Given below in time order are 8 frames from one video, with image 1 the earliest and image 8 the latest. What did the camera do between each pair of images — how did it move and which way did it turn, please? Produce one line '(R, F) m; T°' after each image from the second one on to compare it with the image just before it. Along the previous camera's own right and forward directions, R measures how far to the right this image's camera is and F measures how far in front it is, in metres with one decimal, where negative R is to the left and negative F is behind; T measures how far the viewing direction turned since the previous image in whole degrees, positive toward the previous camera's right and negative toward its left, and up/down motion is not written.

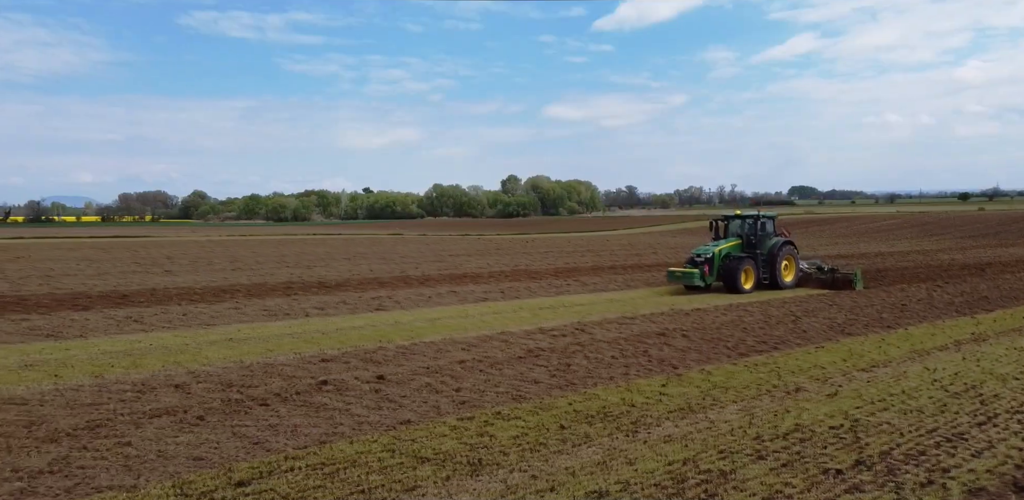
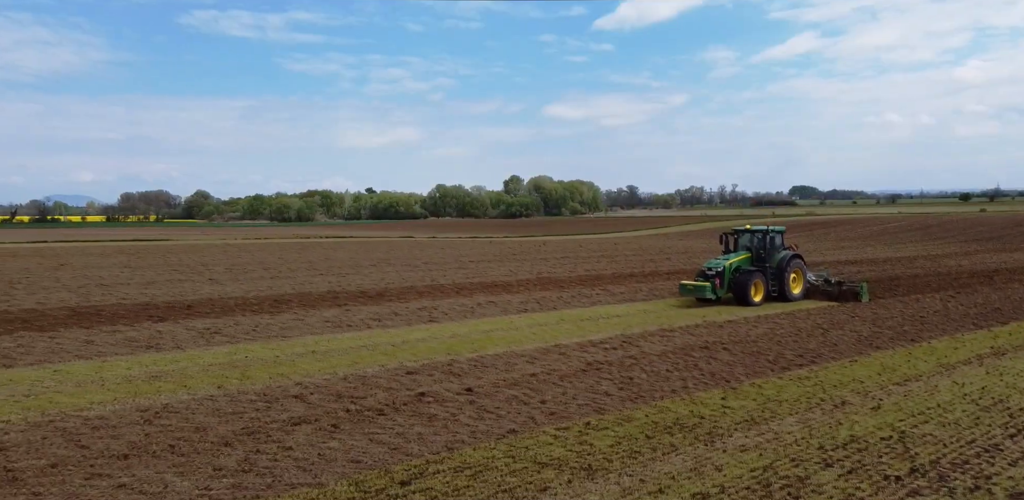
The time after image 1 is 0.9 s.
(-0.7, -0.8) m; 0°
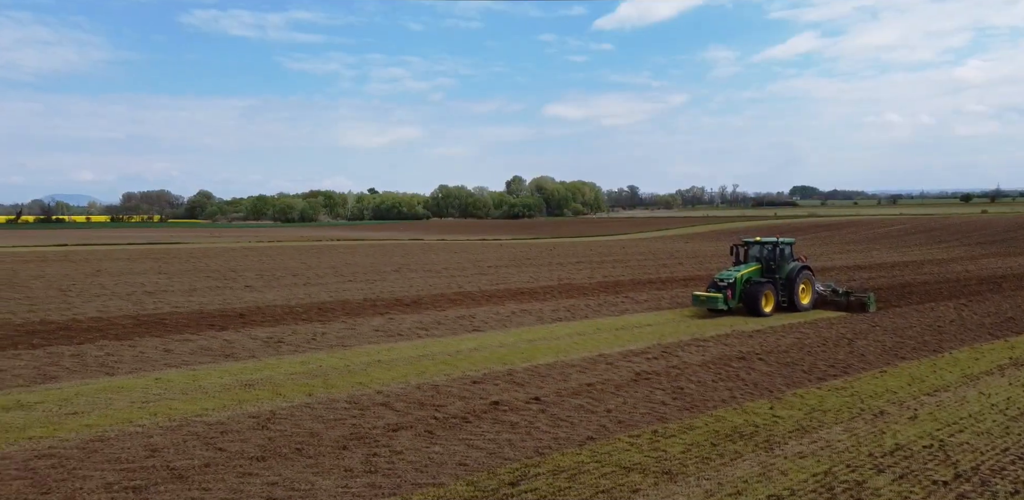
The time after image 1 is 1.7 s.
(-0.6, -0.6) m; 0°
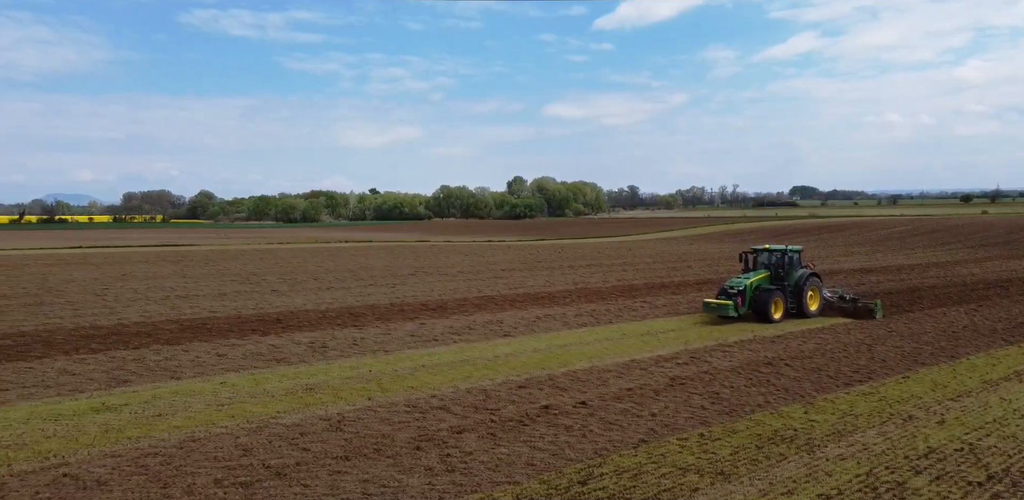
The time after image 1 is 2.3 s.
(-0.5, -0.4) m; 0°
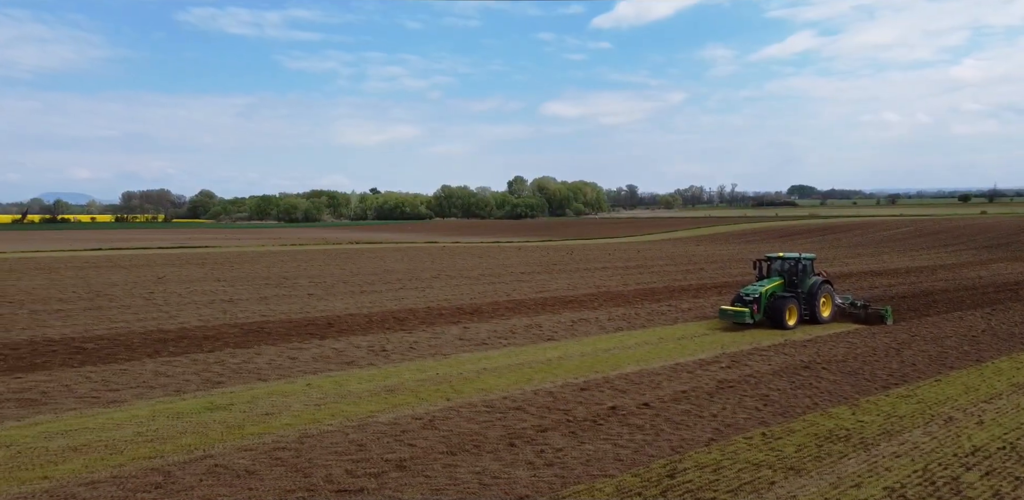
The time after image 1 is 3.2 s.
(-0.7, -0.6) m; 0°
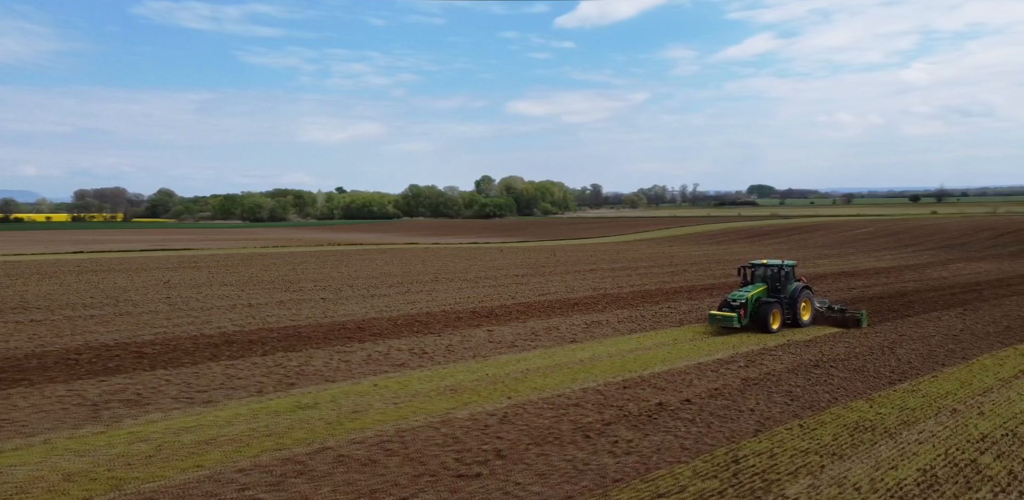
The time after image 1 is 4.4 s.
(-1.0, -0.9) m; +2°
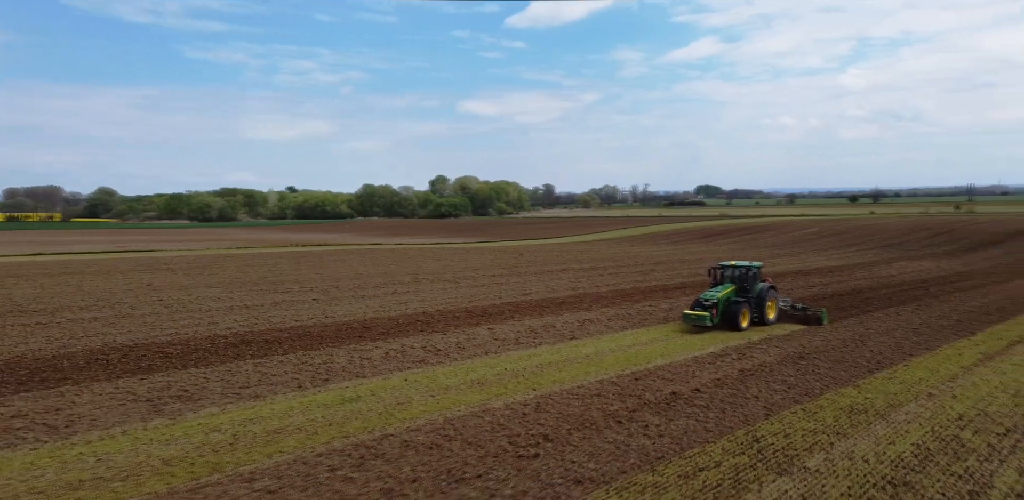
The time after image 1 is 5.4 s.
(-0.9, -0.7) m; +3°
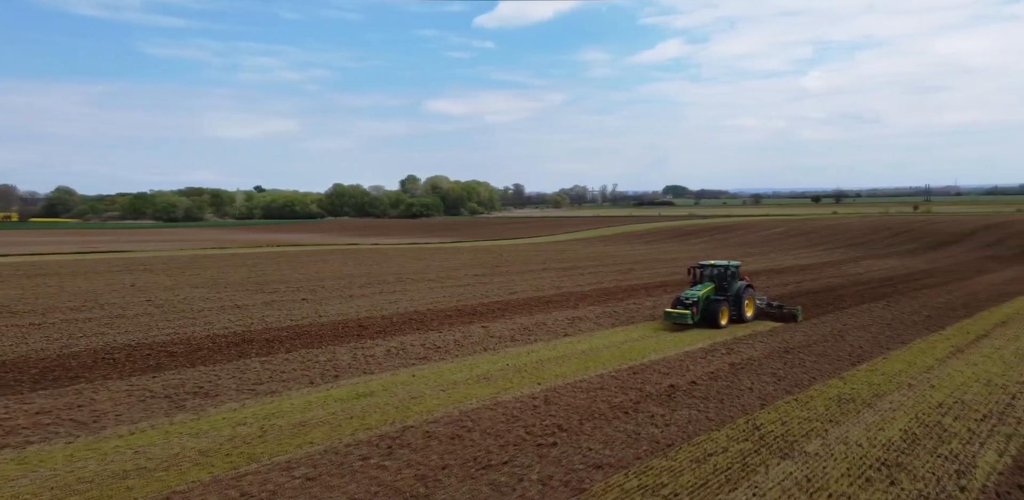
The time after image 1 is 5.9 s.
(-0.4, -0.4) m; +2°
